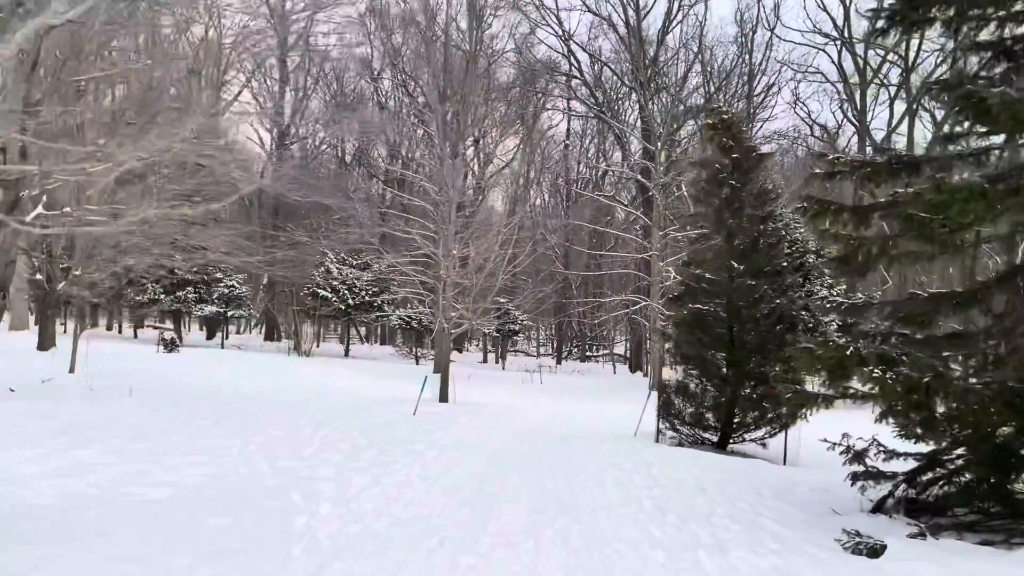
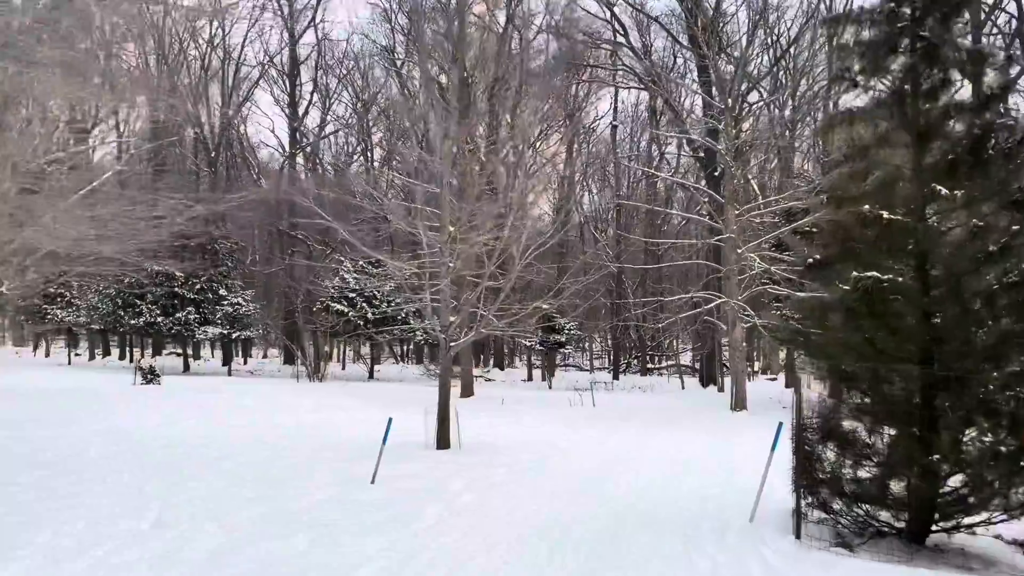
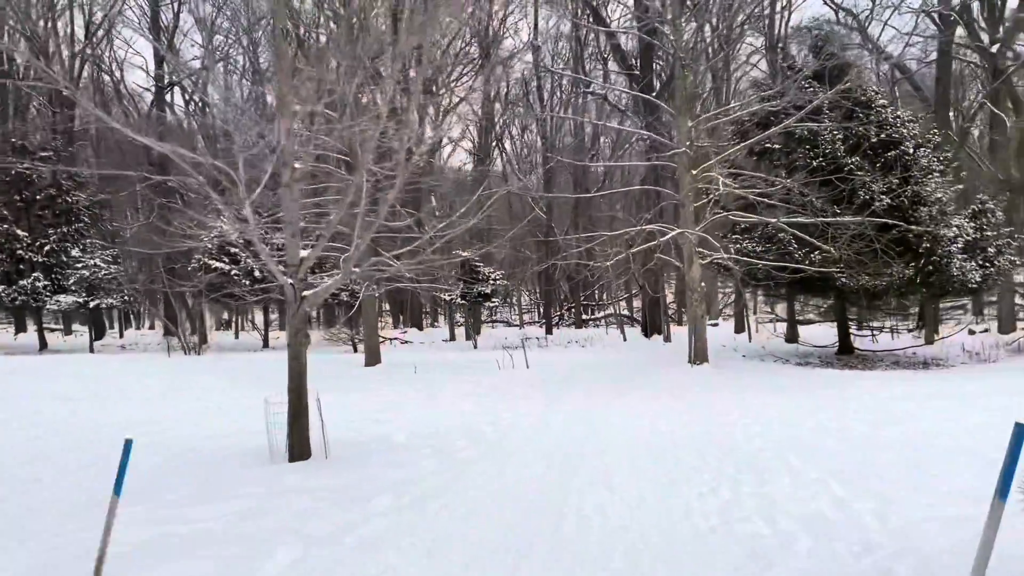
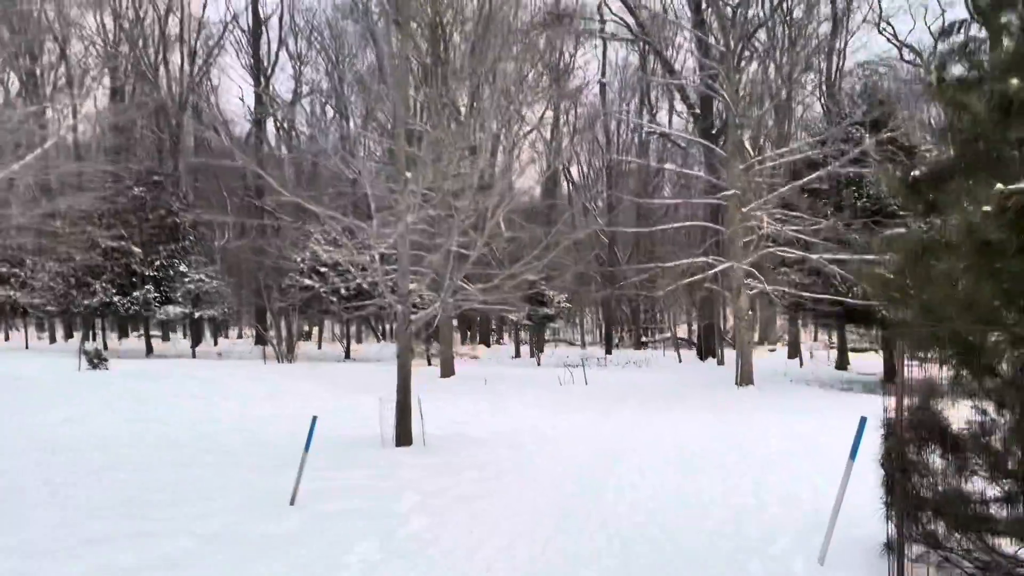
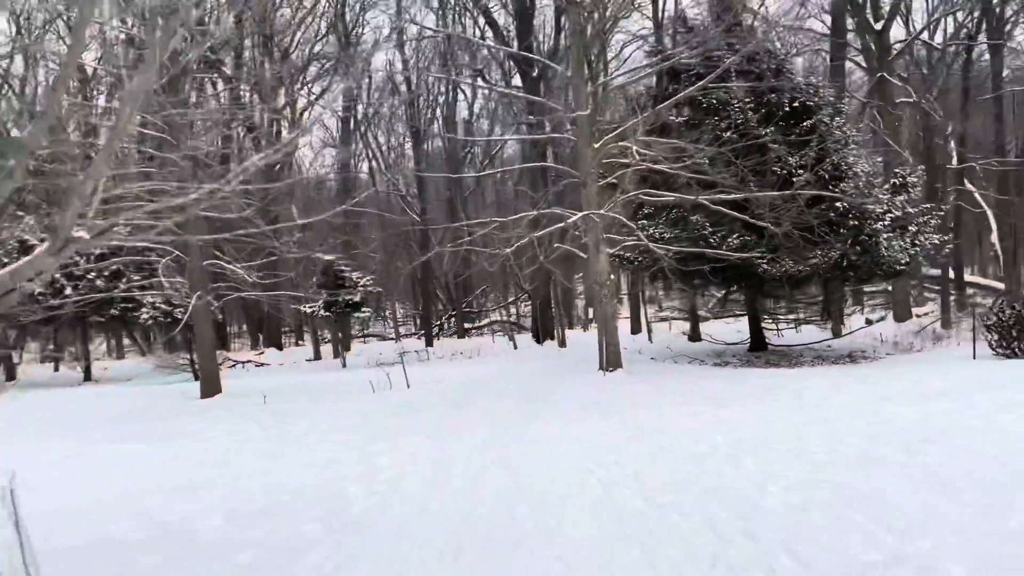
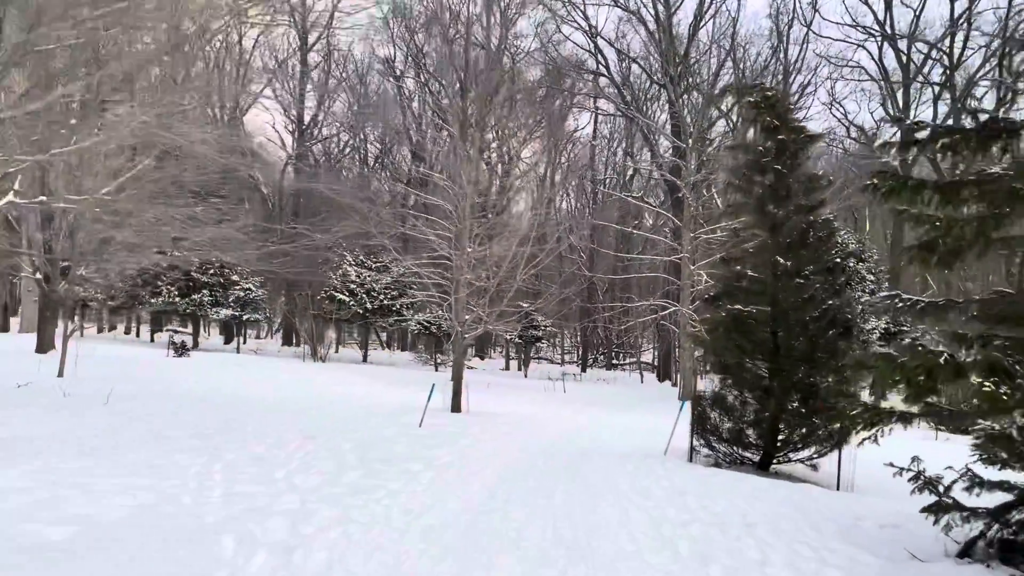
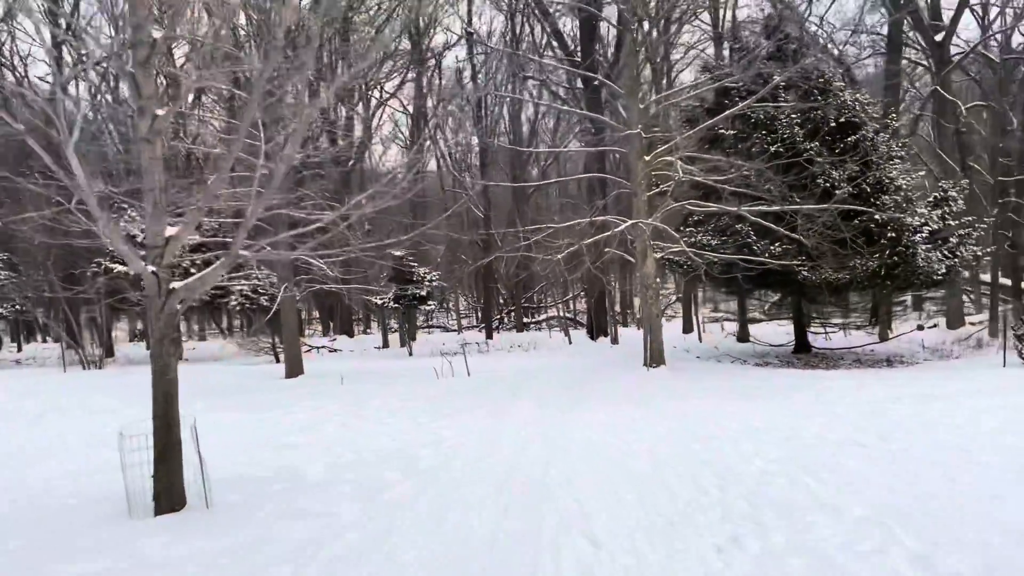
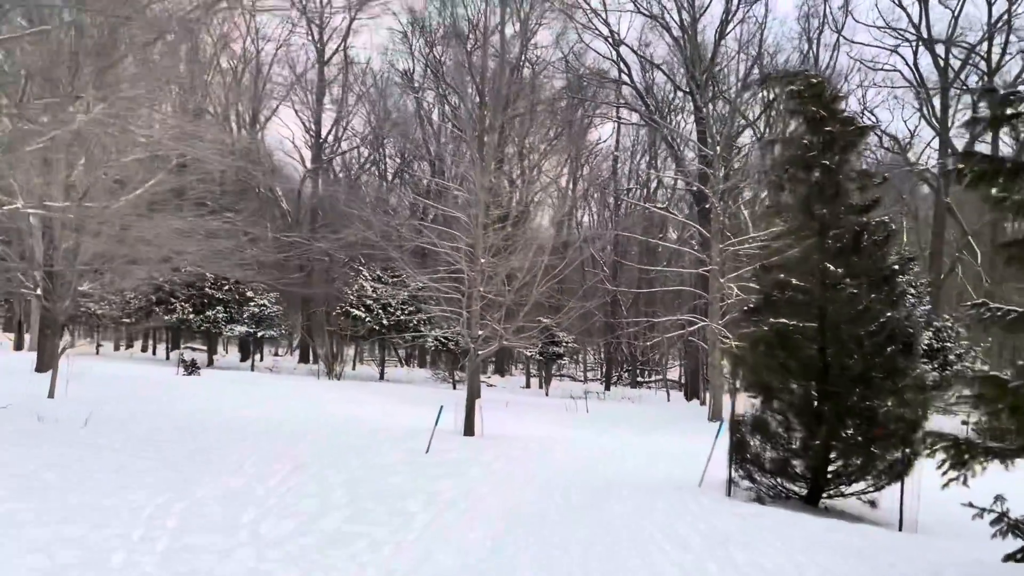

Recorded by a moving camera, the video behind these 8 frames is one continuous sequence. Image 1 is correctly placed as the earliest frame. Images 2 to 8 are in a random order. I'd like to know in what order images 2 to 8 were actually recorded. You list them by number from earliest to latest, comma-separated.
6, 8, 2, 4, 3, 7, 5
